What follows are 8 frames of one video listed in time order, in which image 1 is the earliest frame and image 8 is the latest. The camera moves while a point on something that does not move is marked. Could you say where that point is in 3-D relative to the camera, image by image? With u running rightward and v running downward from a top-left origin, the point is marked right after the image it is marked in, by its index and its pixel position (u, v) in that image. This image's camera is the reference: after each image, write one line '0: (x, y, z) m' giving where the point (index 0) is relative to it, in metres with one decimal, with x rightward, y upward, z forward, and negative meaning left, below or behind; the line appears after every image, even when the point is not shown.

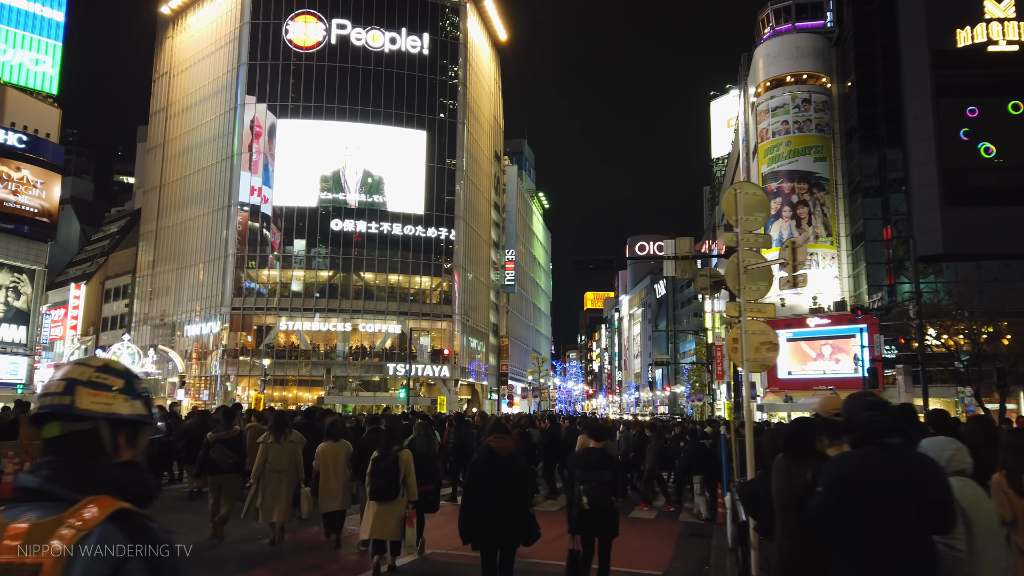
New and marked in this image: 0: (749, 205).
0: (+2.6, +0.9, +8.2) m
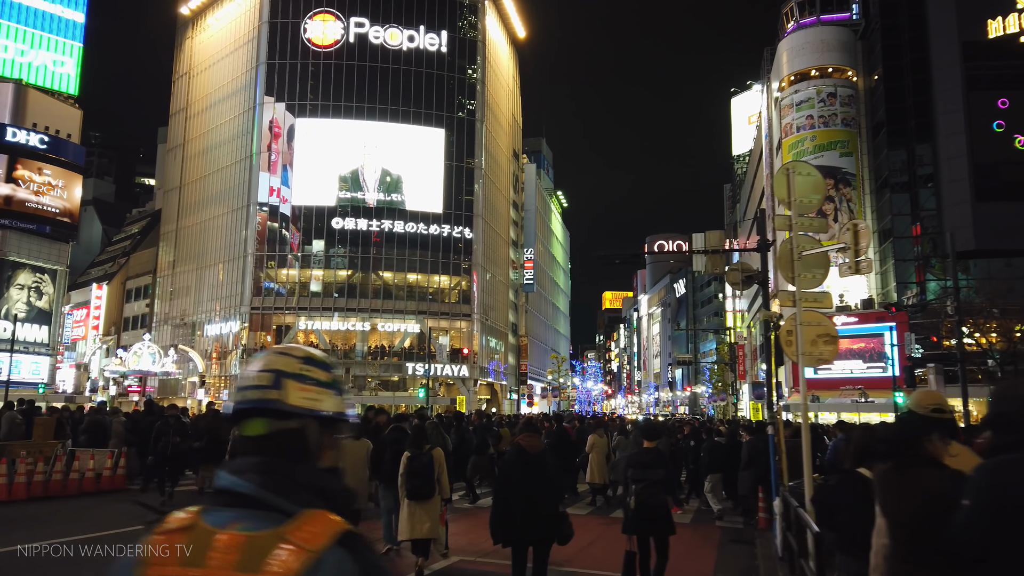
0: (+3.0, +1.0, +7.6) m
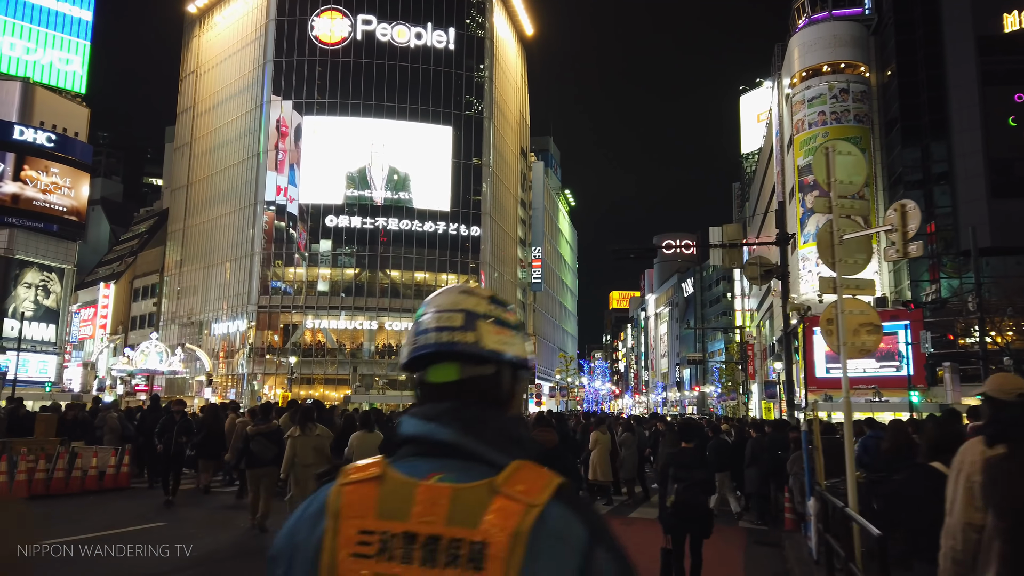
0: (+3.2, +1.2, +7.2) m
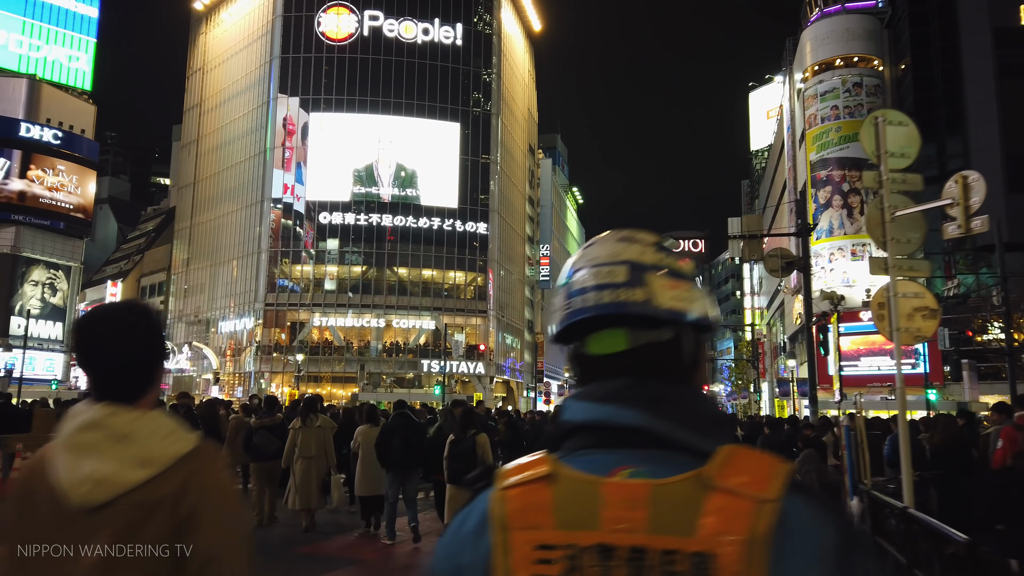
0: (+3.4, +1.3, +6.6) m
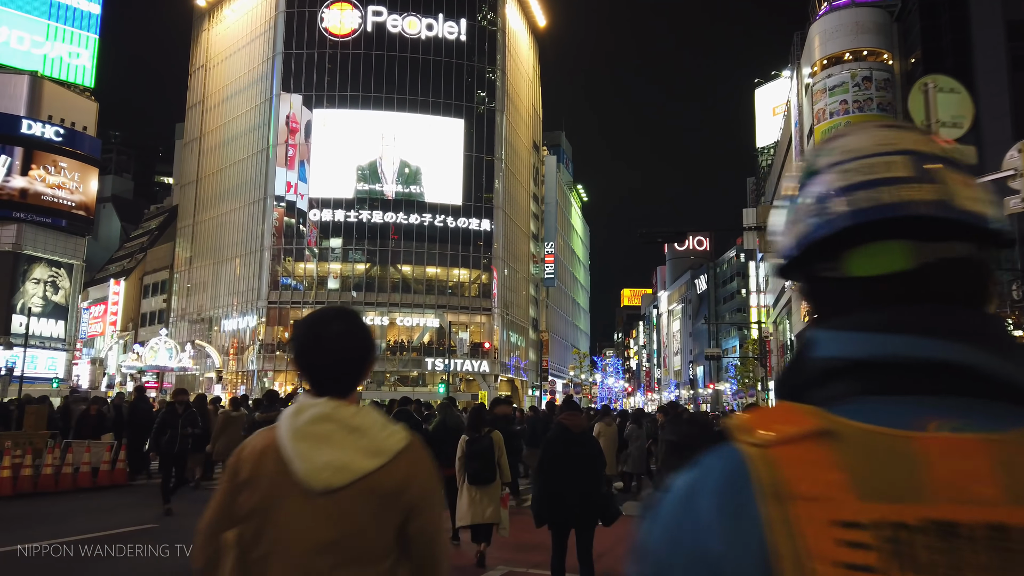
0: (+3.5, +1.5, +6.1) m
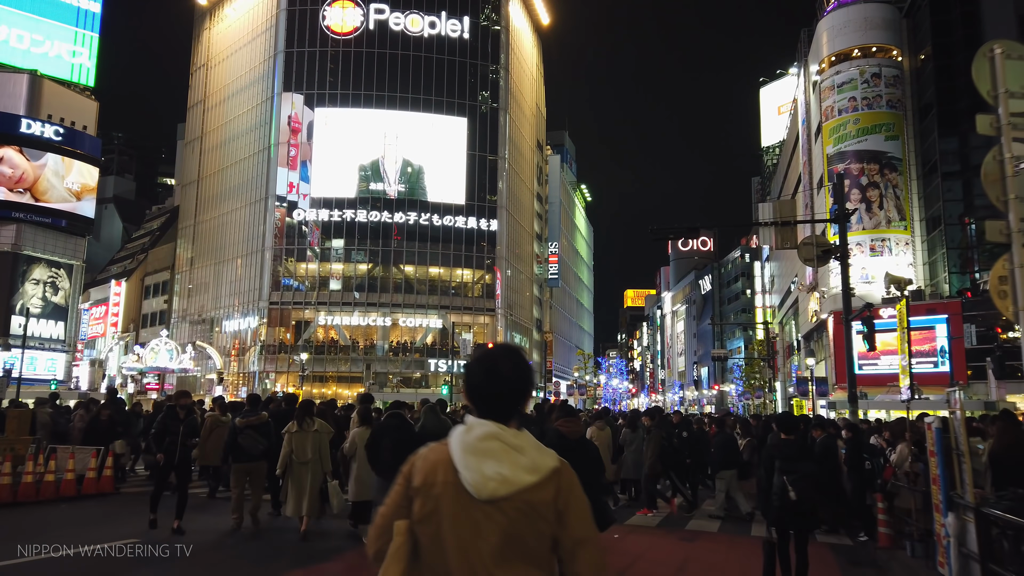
0: (+3.6, +1.5, +5.4) m
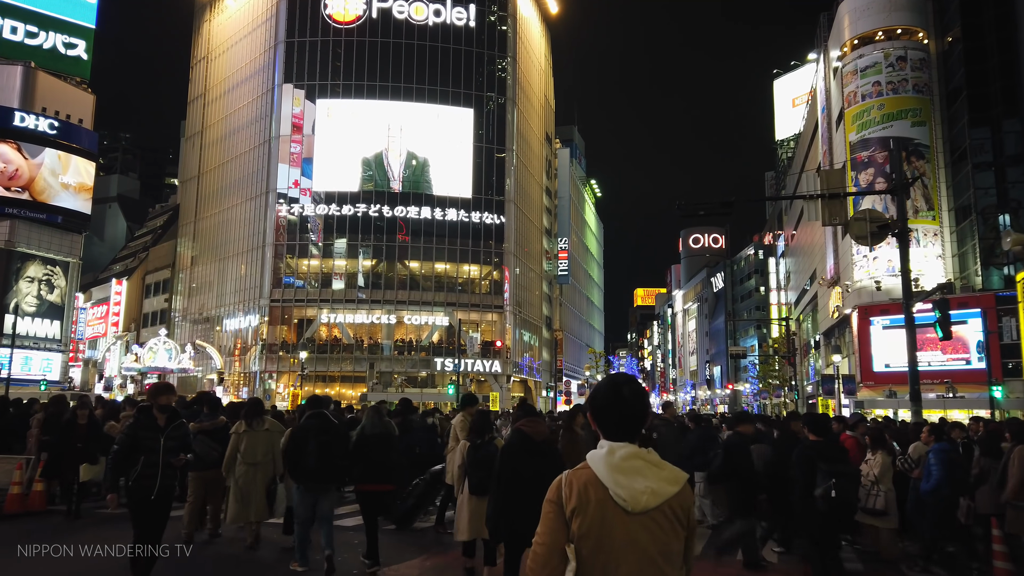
0: (+3.6, +1.9, +3.3) m
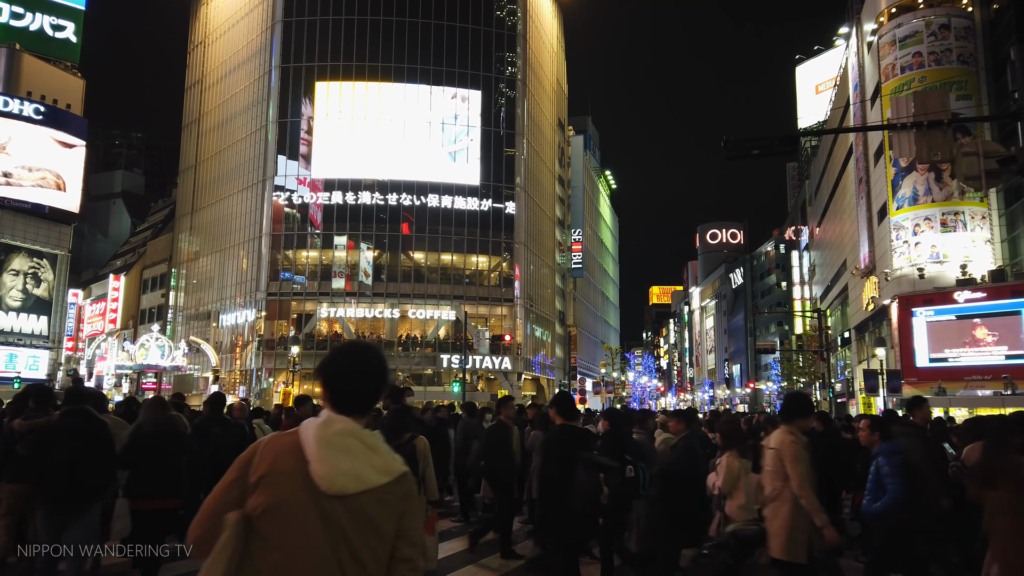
0: (+3.4, +2.4, -0.1) m
